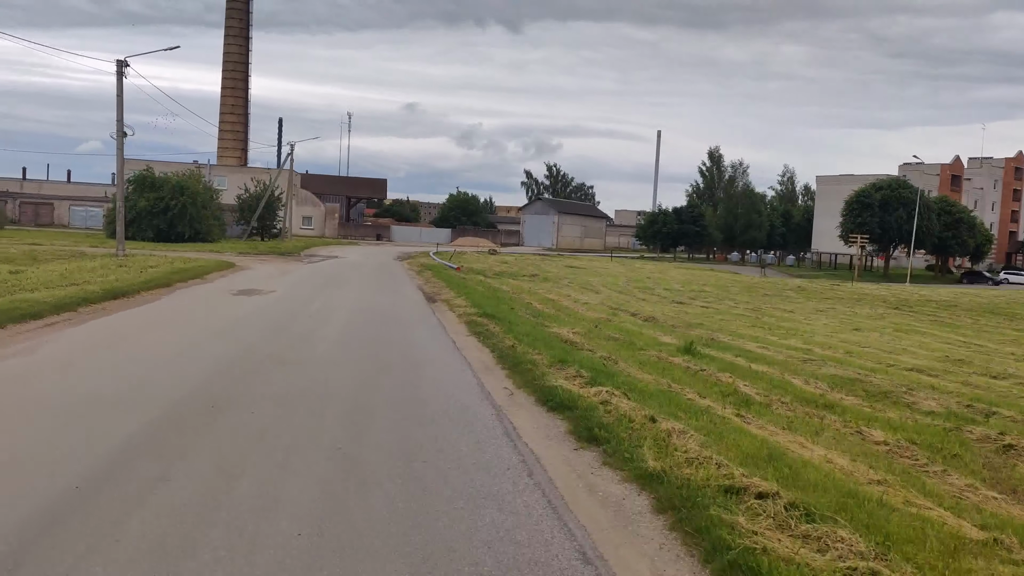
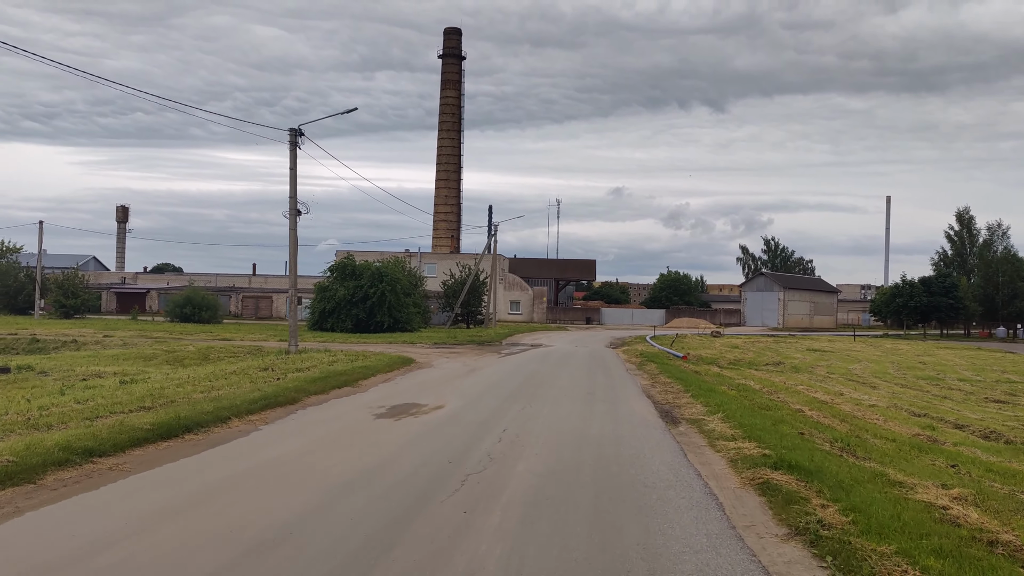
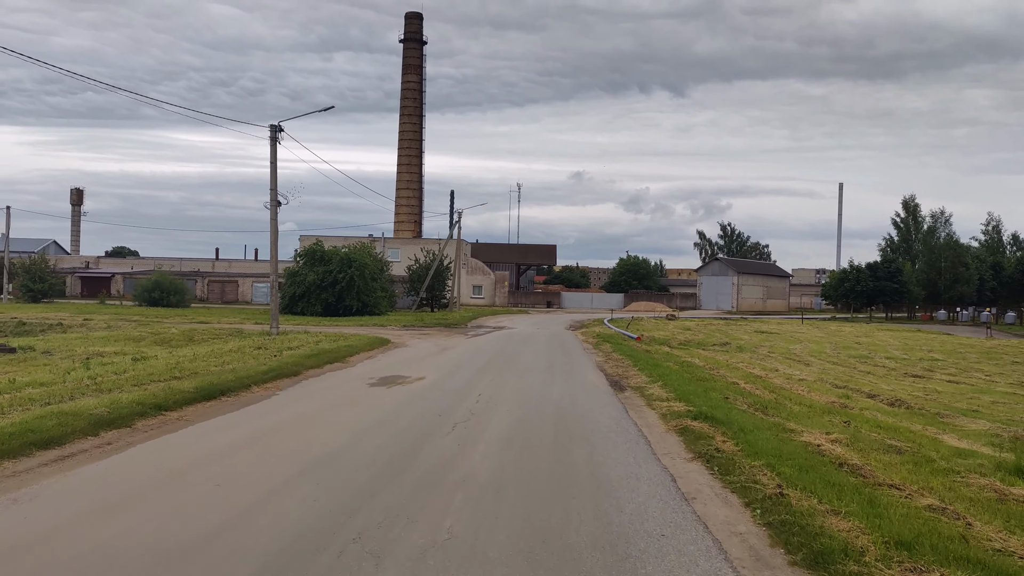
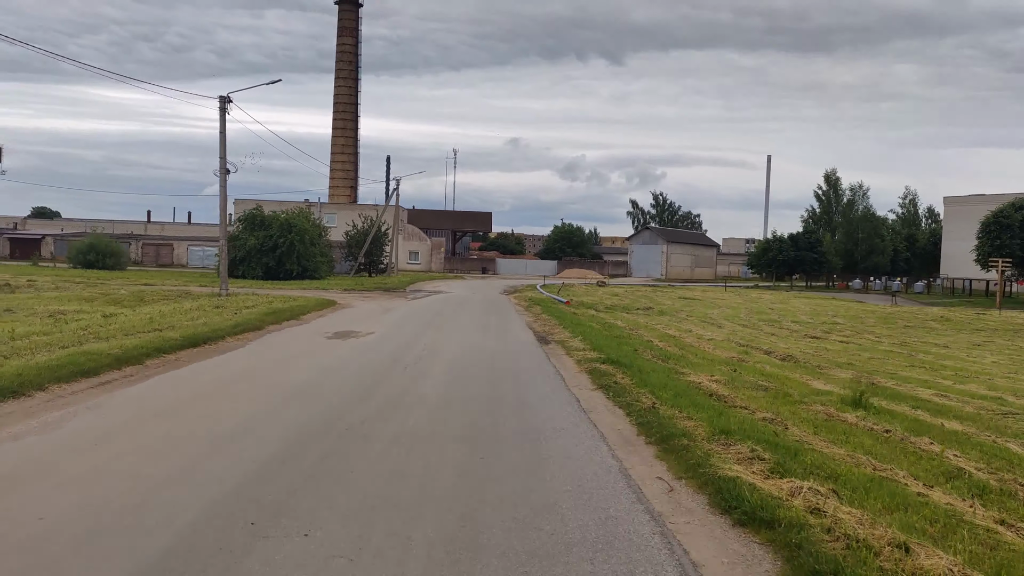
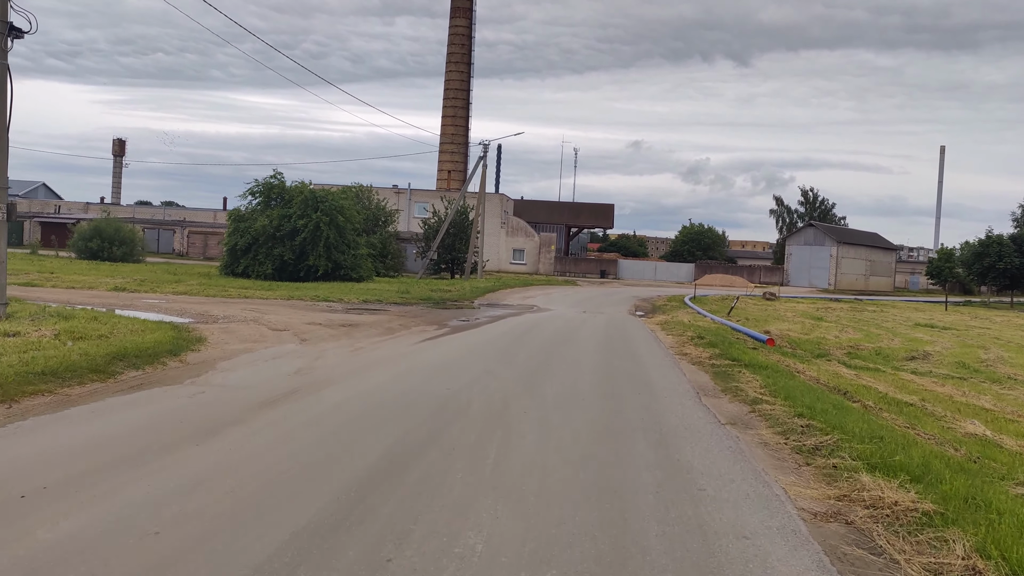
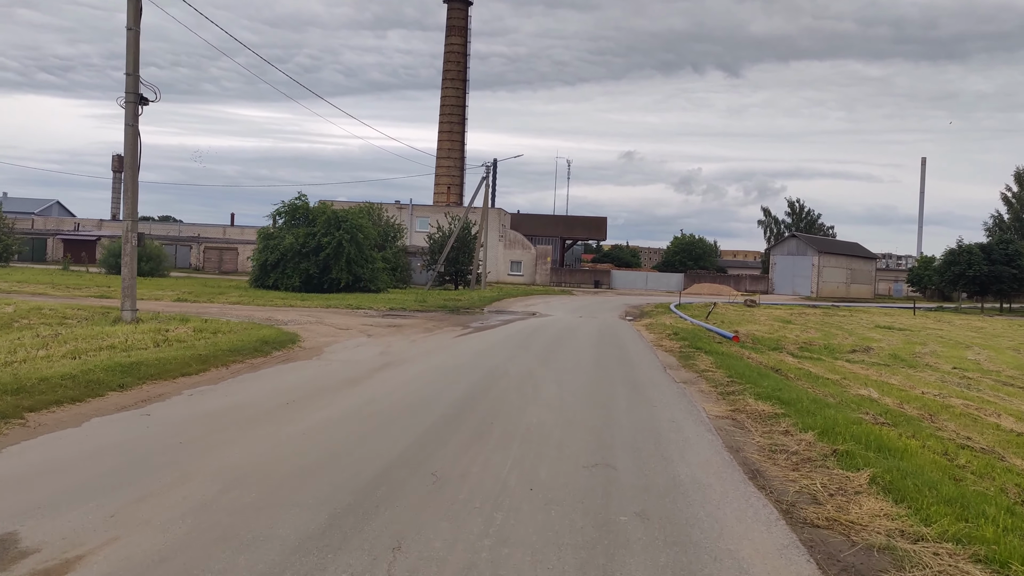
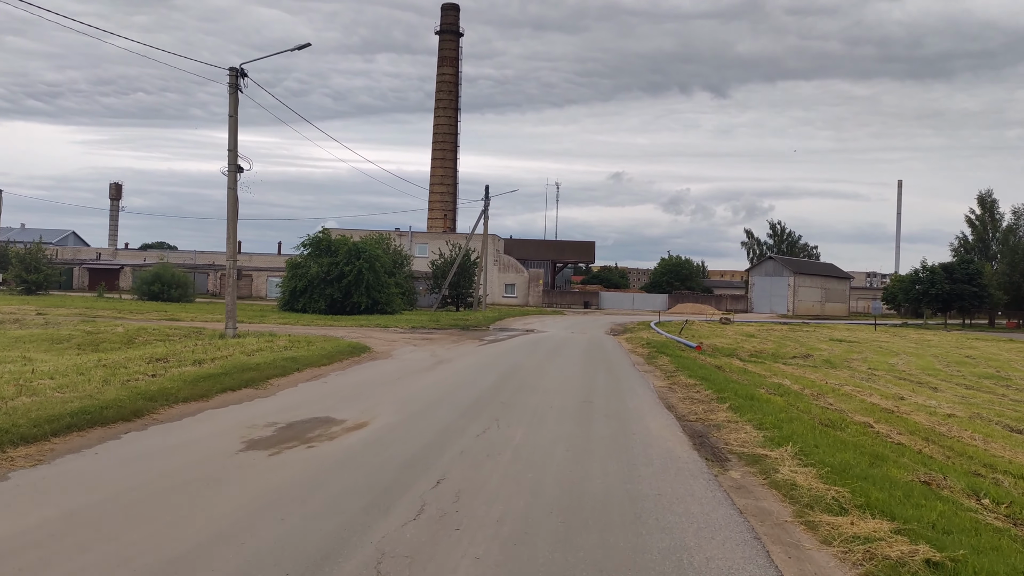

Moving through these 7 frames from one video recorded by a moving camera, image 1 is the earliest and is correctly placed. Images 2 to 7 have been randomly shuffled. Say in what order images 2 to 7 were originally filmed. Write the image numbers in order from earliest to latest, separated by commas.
4, 3, 2, 7, 6, 5
